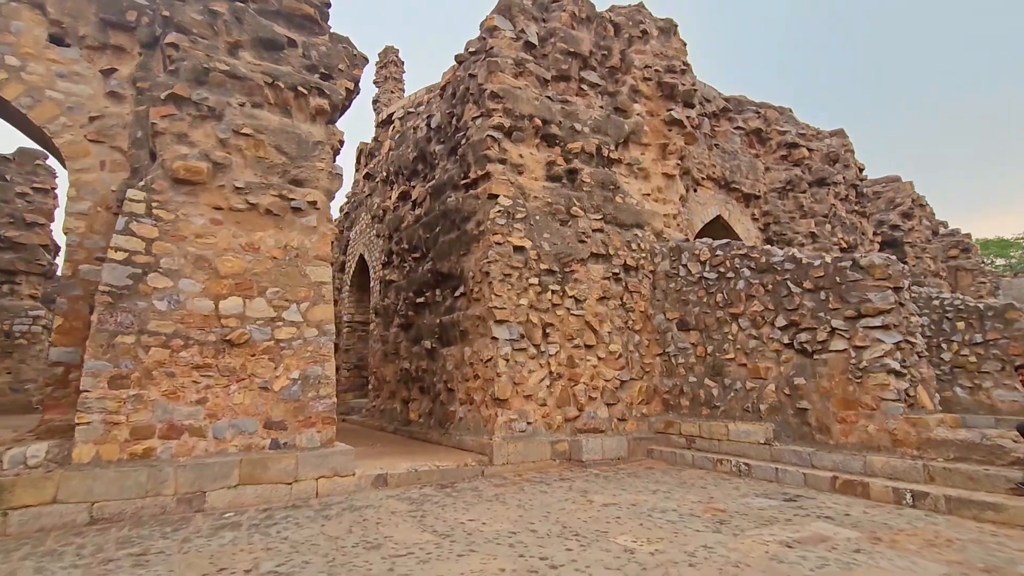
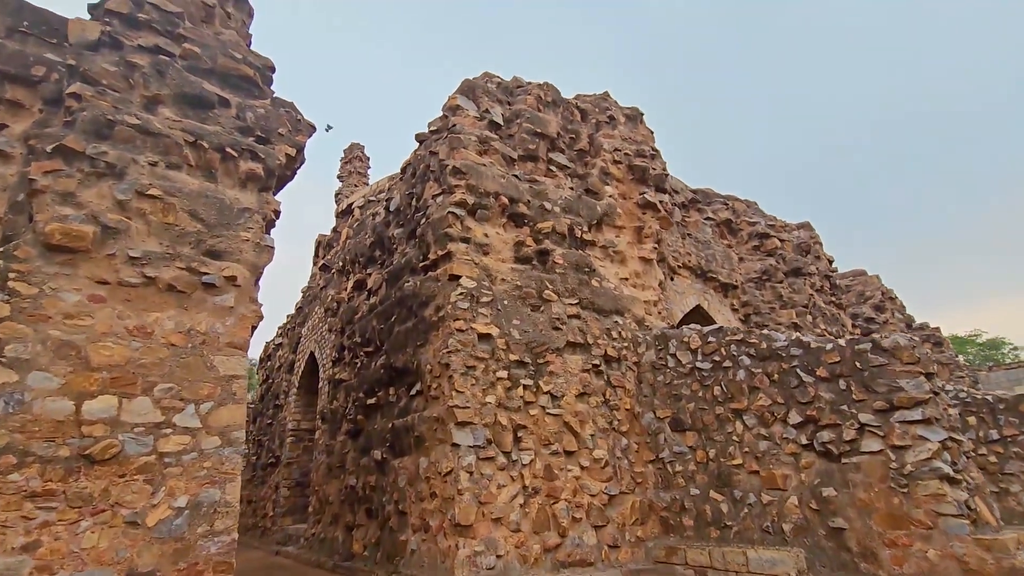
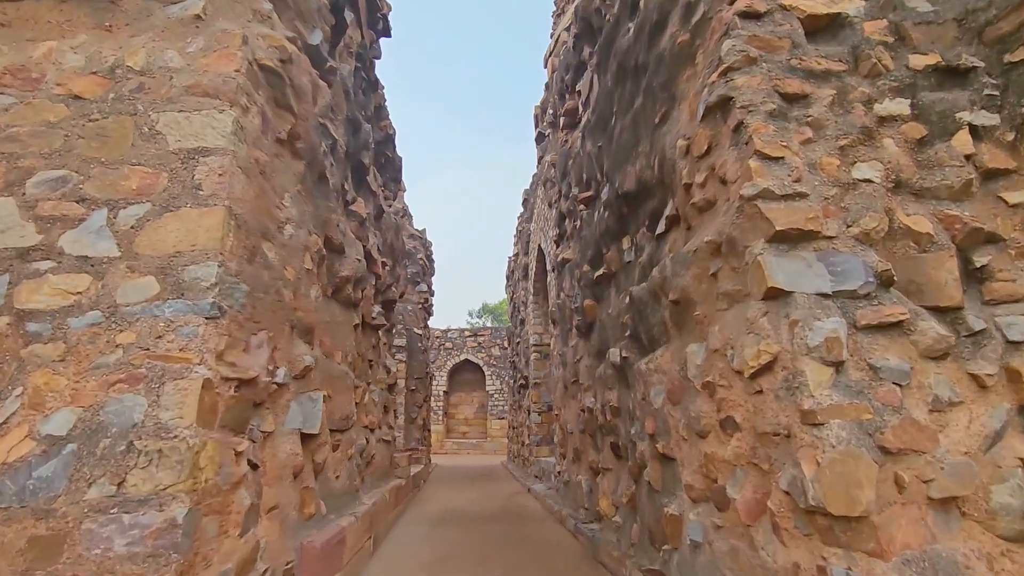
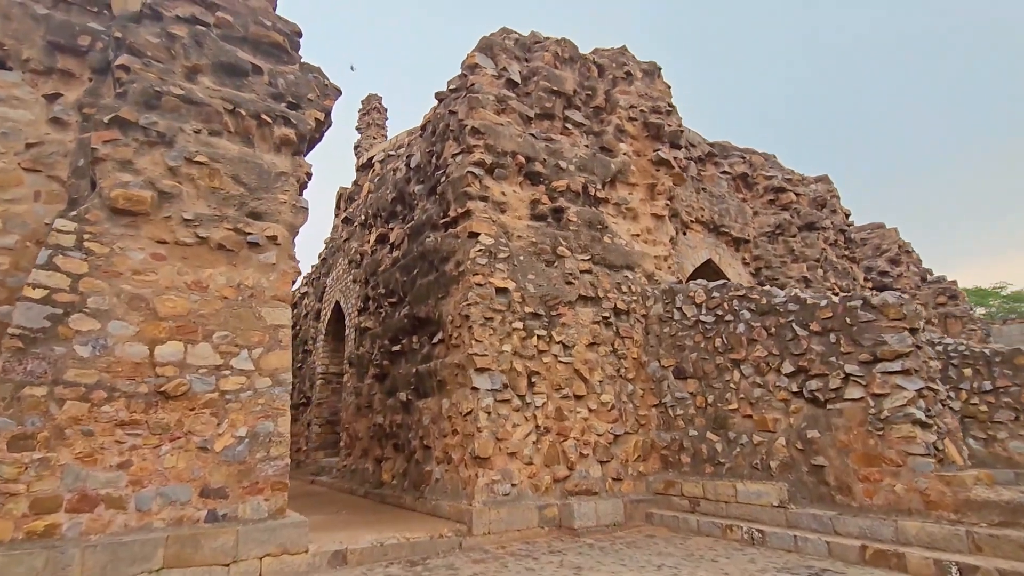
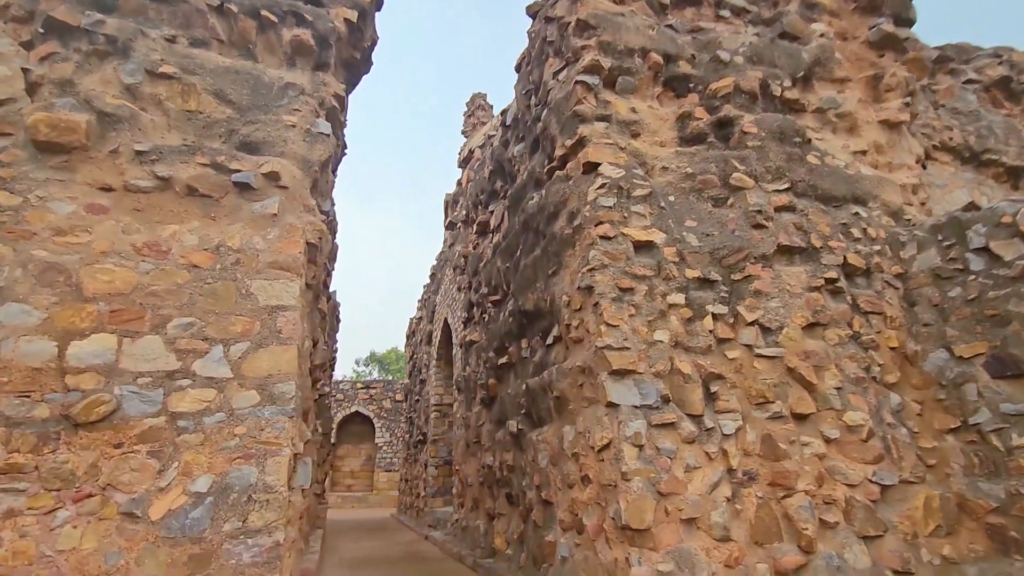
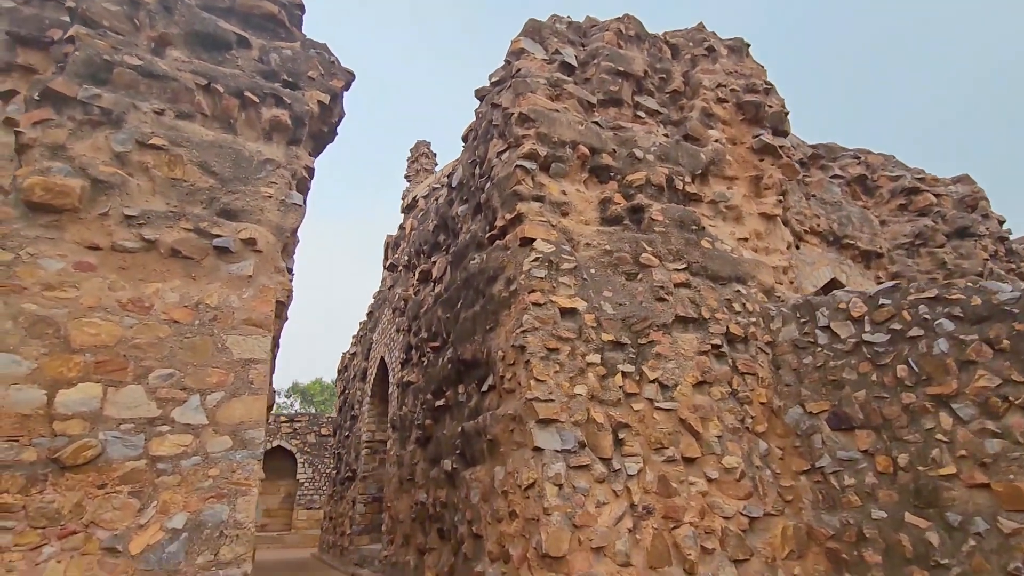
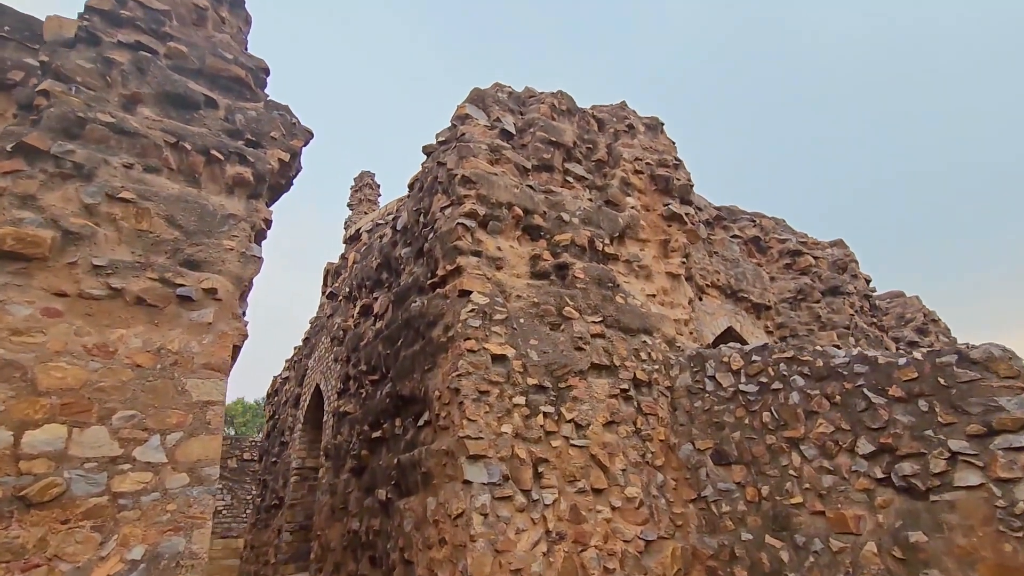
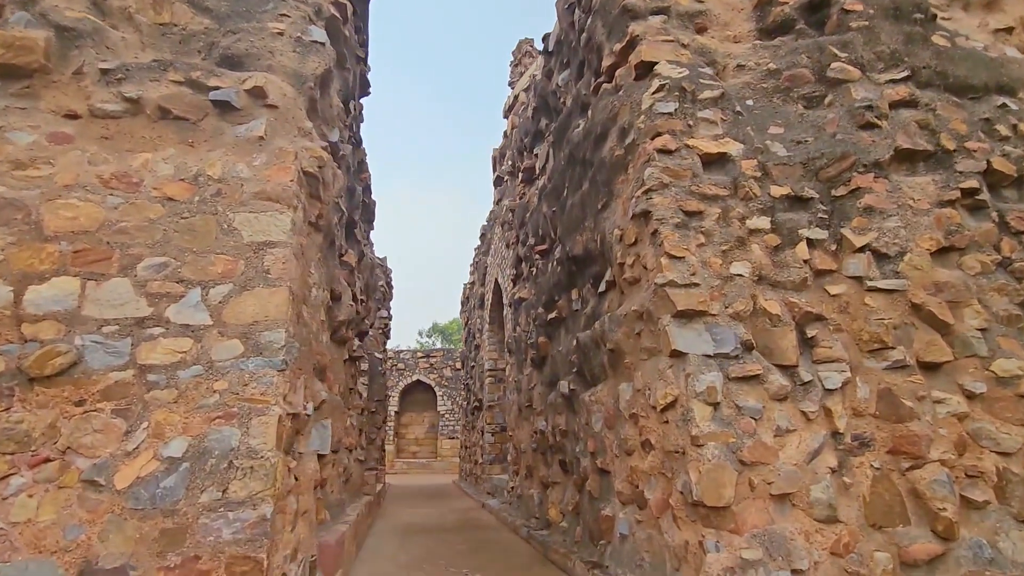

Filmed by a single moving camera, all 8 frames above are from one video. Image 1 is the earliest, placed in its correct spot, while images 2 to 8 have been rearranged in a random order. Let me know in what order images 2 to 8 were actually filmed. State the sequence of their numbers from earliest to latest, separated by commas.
4, 2, 7, 6, 5, 8, 3
